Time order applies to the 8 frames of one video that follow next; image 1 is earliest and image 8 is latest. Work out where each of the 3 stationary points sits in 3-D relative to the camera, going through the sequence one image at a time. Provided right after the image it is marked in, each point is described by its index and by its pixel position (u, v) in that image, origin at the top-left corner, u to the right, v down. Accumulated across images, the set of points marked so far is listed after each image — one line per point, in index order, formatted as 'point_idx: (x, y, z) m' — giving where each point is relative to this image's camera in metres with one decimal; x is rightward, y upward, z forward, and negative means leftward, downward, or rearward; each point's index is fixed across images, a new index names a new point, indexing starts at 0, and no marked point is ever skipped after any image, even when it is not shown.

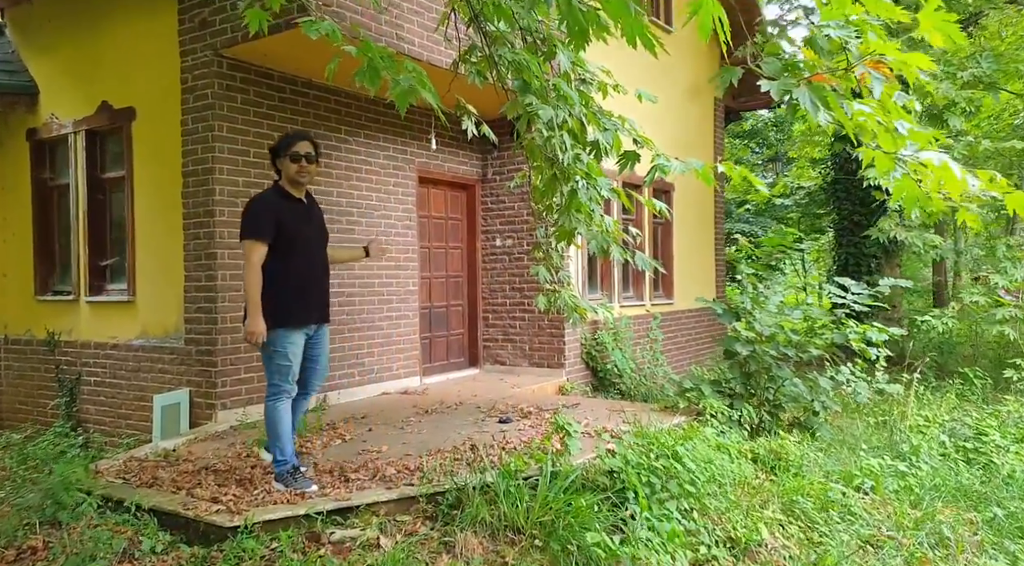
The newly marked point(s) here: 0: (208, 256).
0: (-2.5, +0.2, +6.5) m
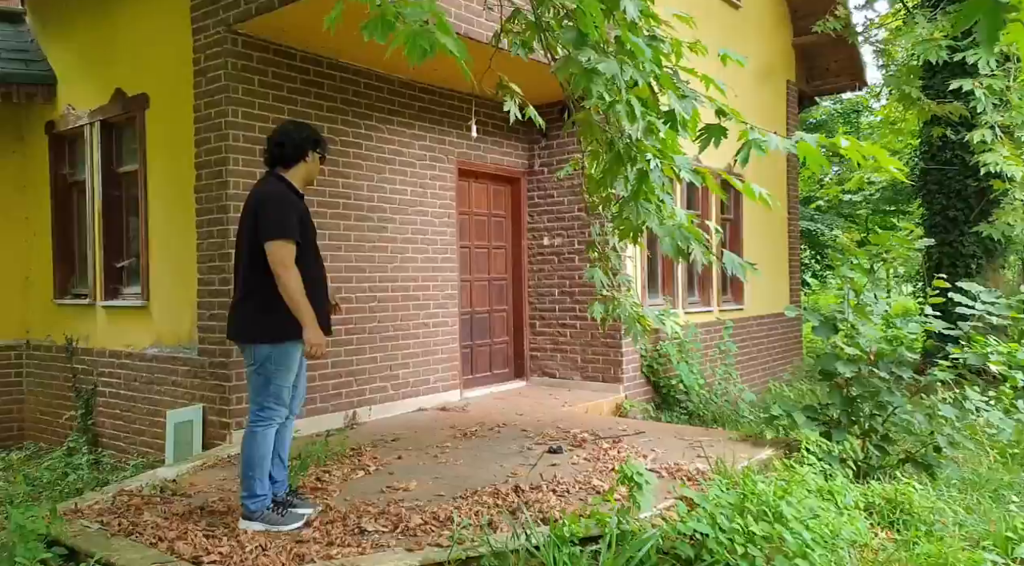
0: (-2.1, +0.2, +5.8) m
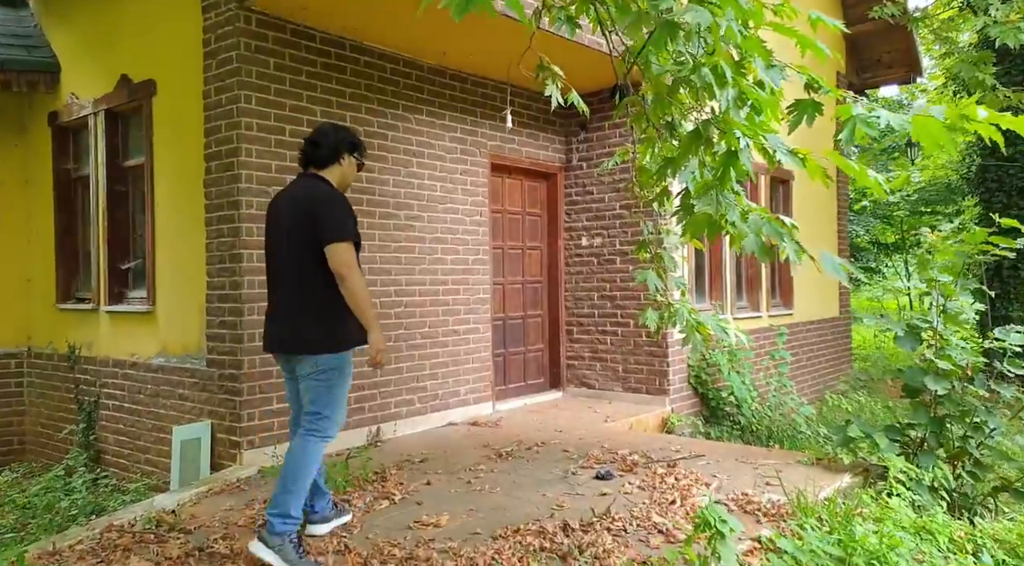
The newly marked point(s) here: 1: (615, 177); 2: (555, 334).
0: (-1.8, +0.2, +5.2) m
1: (+1.0, +1.0, +7.7) m
2: (+0.4, -0.5, +8.0) m
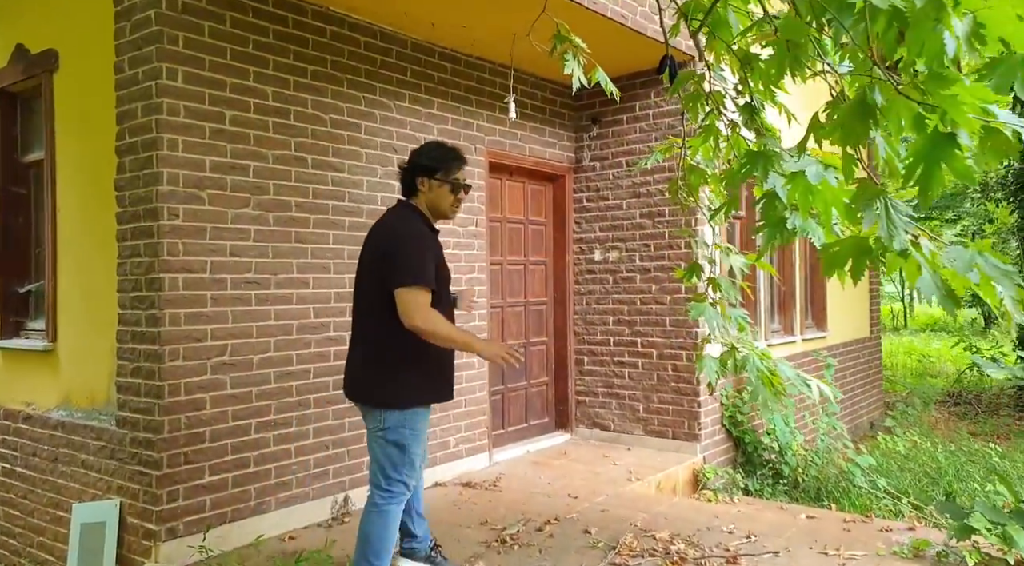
0: (-1.8, 0.0, +3.9) m
1: (+1.0, +0.8, +6.4) m
2: (+0.4, -0.7, +6.8) m
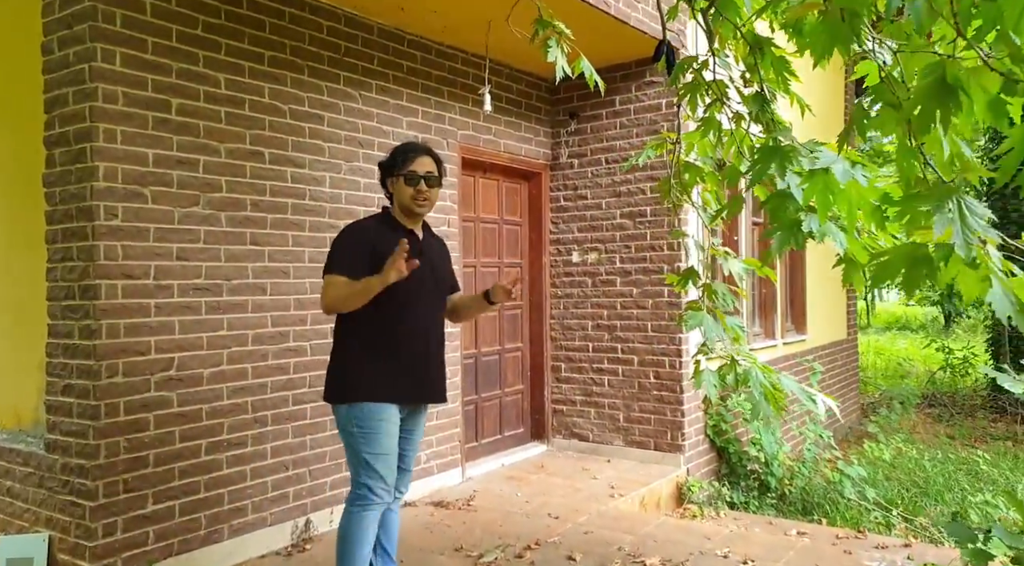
0: (-1.9, 0.0, +3.5) m
1: (+0.8, +0.8, +6.1) m
2: (+0.2, -0.7, +6.4) m
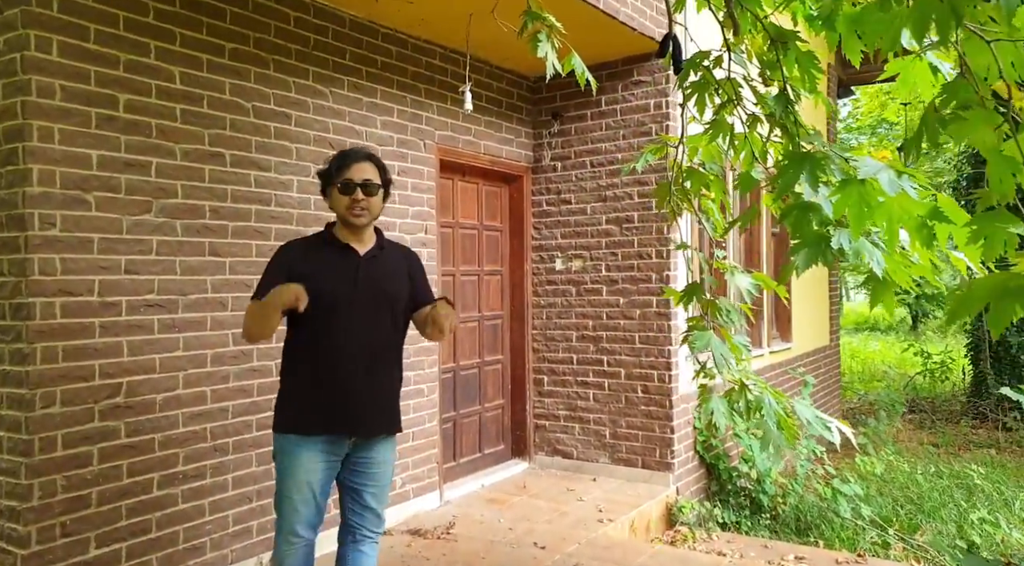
0: (-1.9, -0.1, +3.1) m
1: (+0.6, +0.7, +5.8) m
2: (+0.1, -0.8, +6.1) m
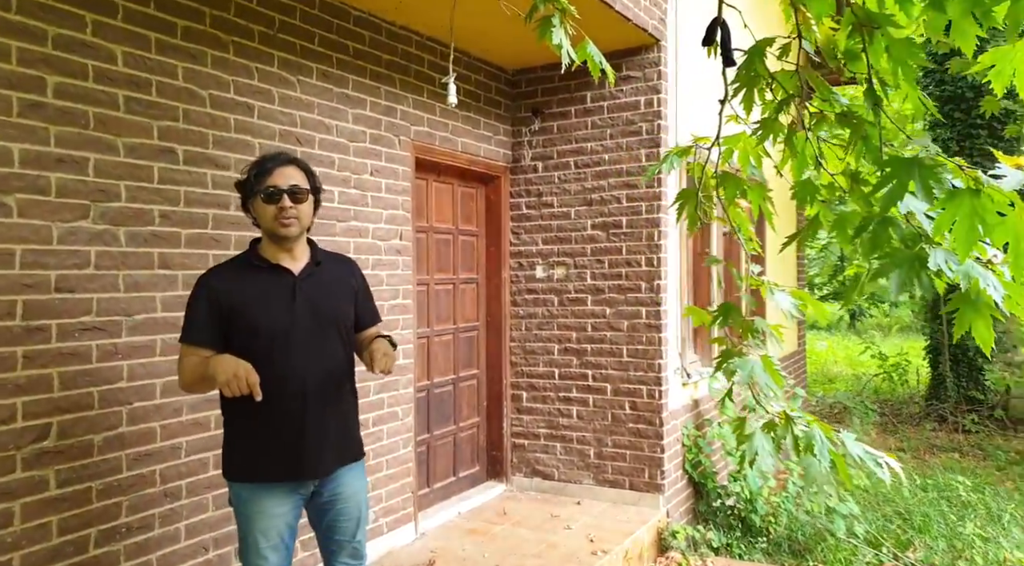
0: (-1.9, -0.2, +2.5) m
1: (+0.5, +0.7, +5.4) m
2: (-0.1, -0.9, +5.7) m
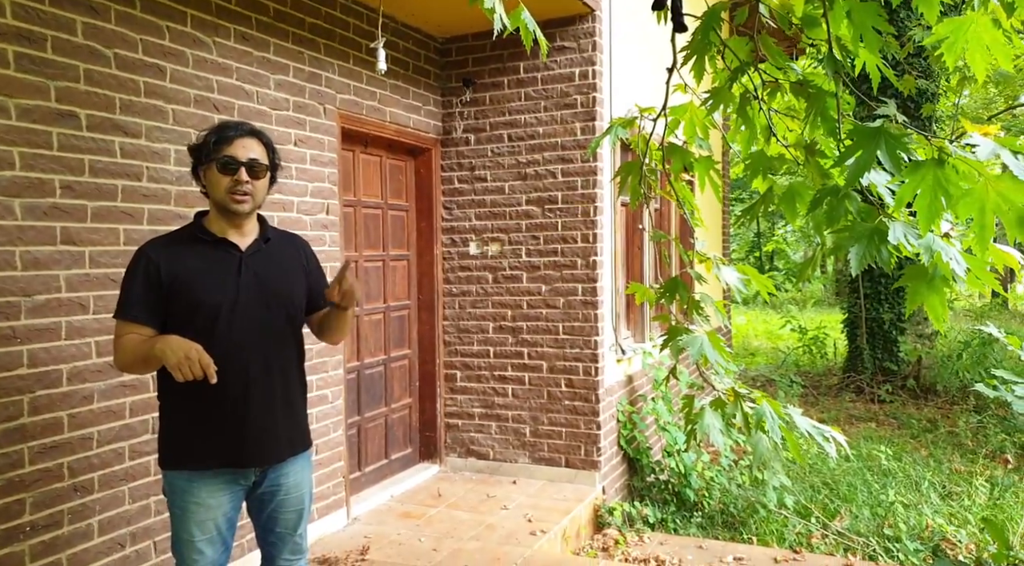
0: (-2.1, -0.1, +2.2) m
1: (0.0, +0.8, +5.3) m
2: (-0.6, -0.7, +5.5) m
